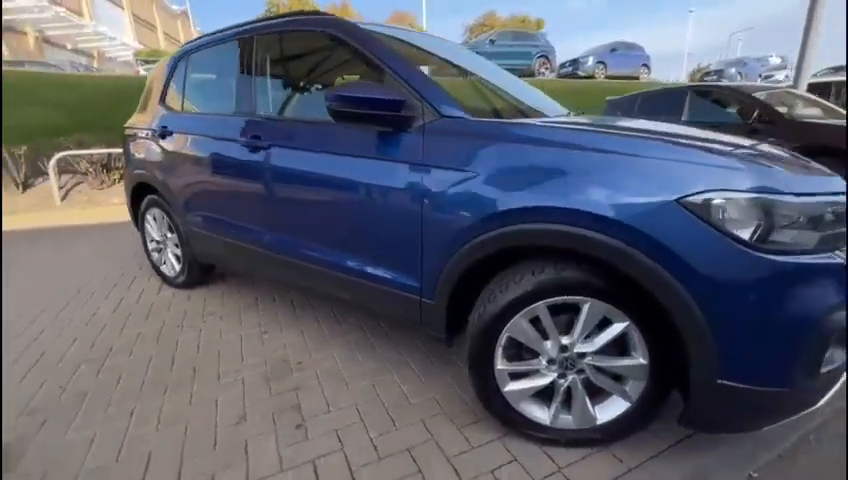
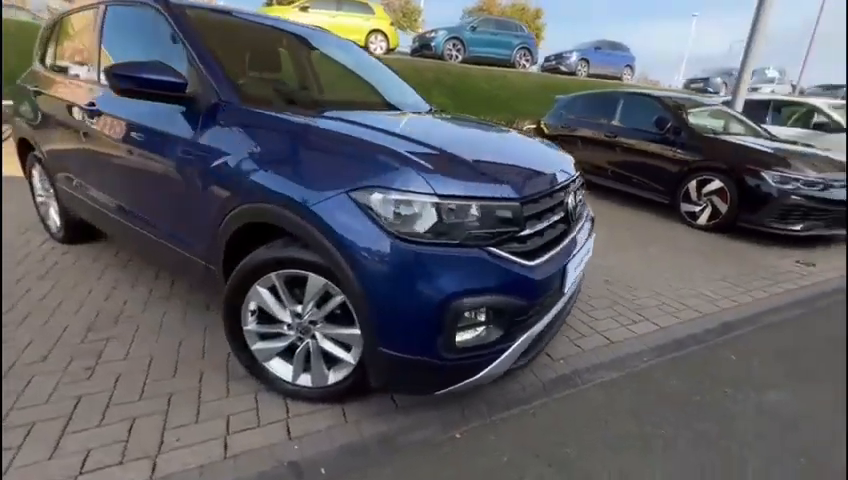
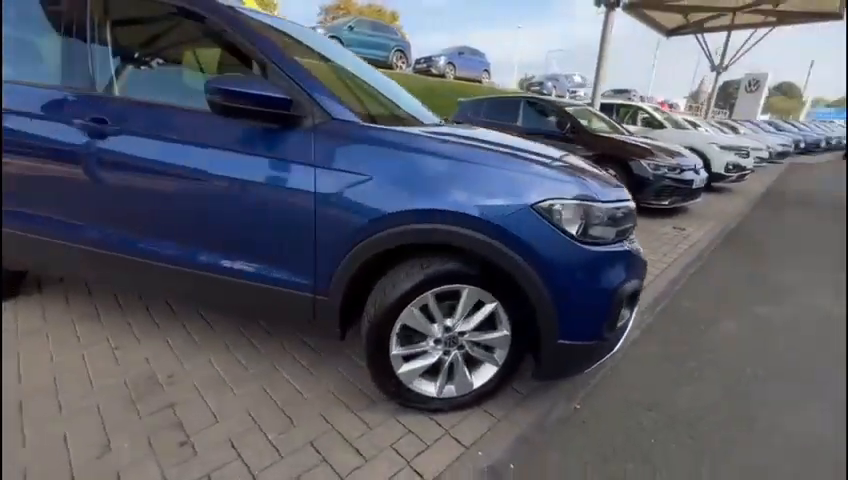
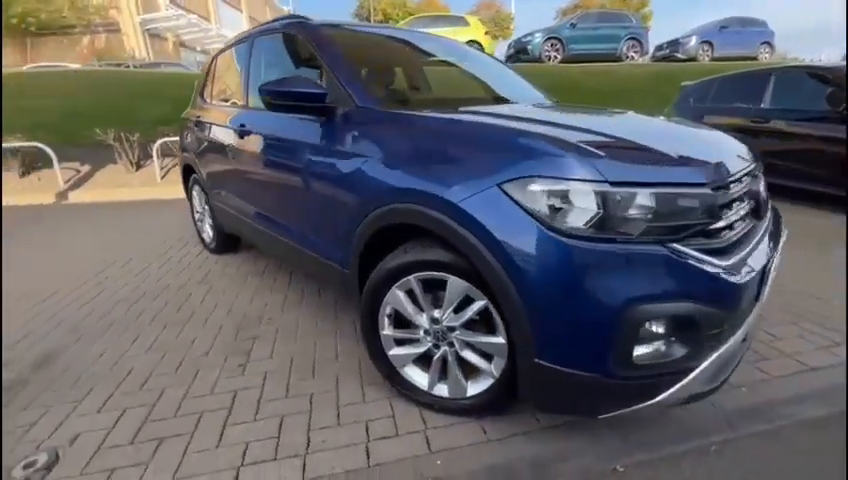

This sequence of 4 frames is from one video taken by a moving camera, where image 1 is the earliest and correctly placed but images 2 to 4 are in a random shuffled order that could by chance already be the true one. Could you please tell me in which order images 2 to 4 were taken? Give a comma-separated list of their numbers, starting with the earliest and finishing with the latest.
4, 2, 3
